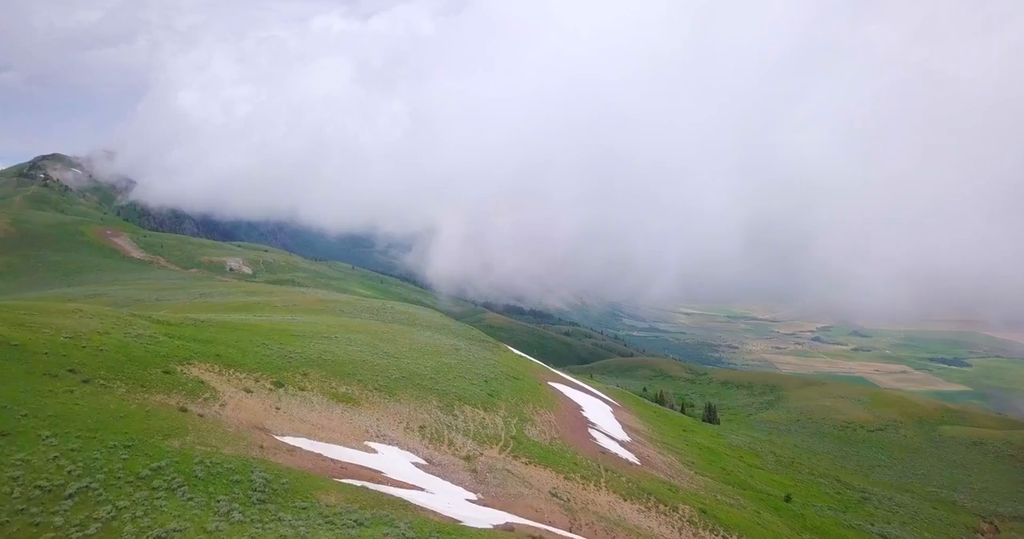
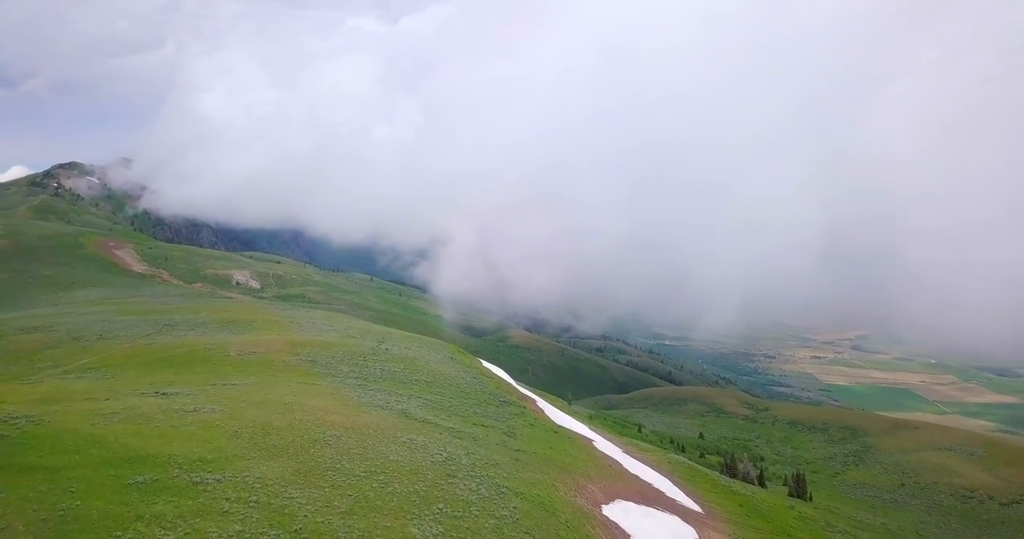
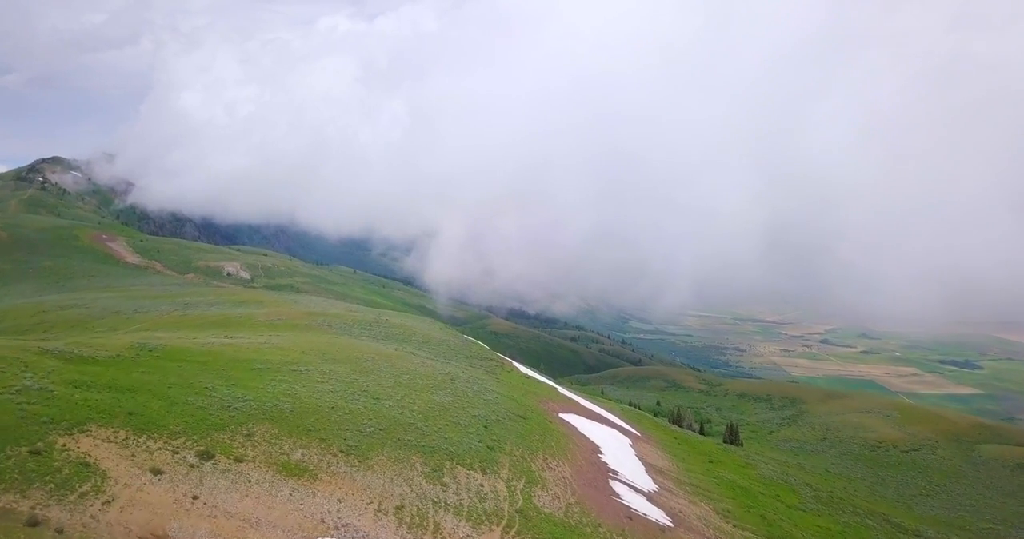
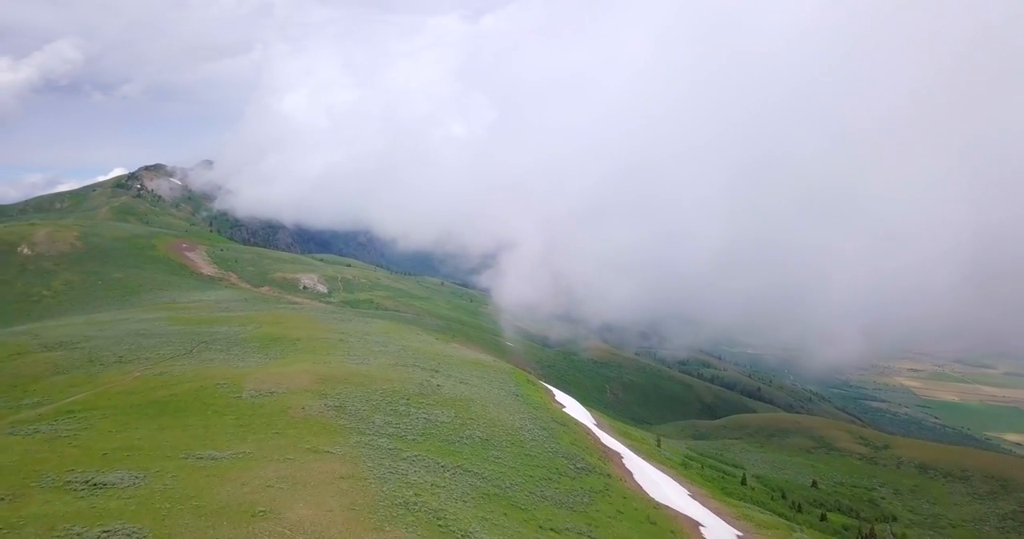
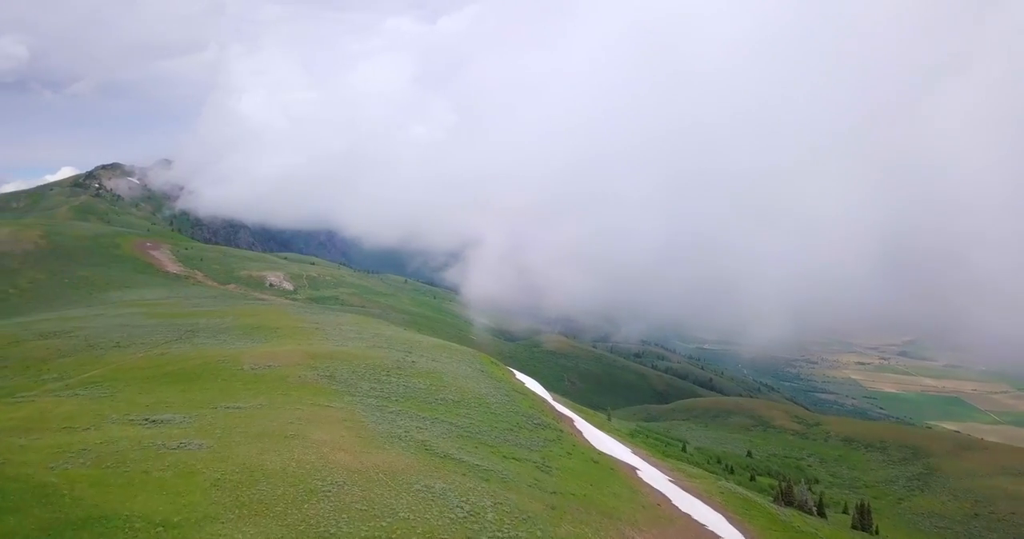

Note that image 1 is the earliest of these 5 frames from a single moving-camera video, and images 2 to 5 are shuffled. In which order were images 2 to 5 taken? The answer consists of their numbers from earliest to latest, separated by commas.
3, 2, 5, 4
